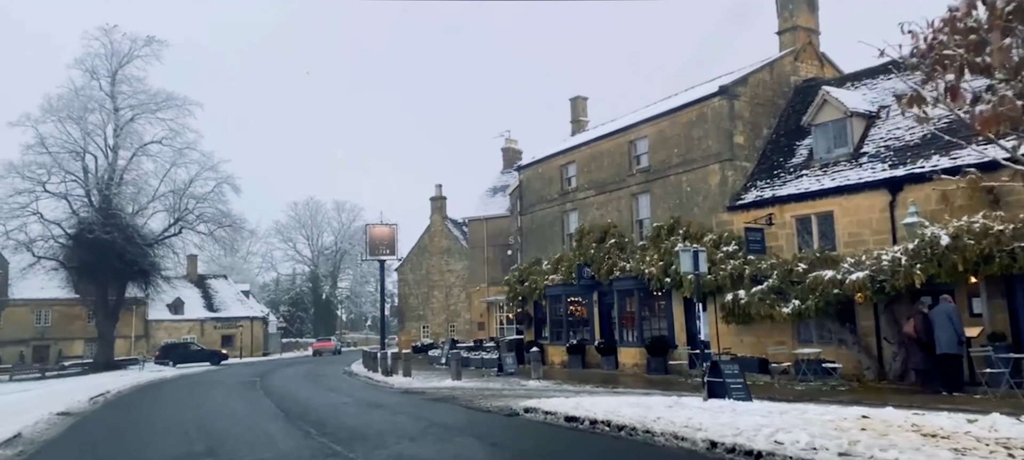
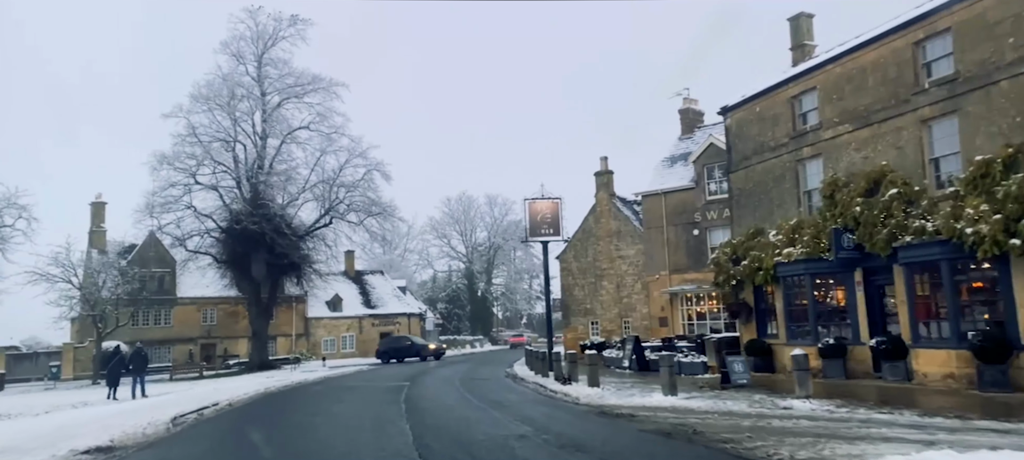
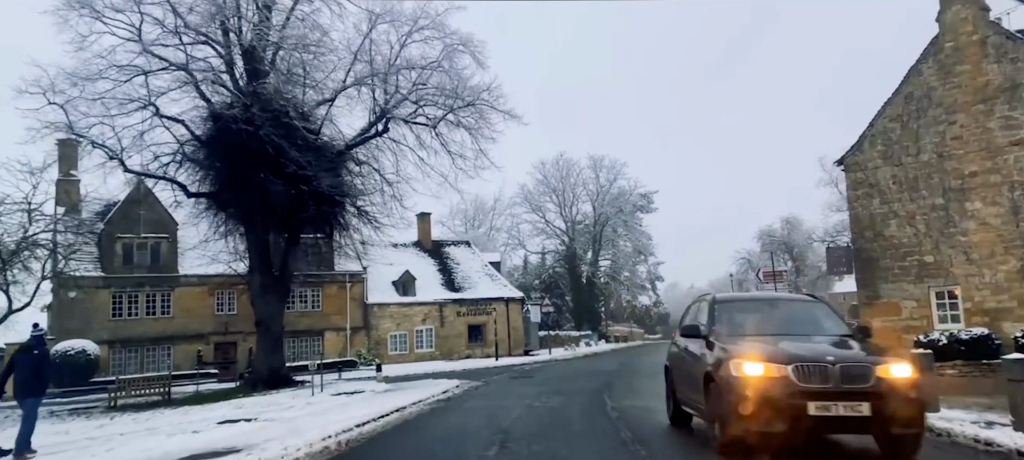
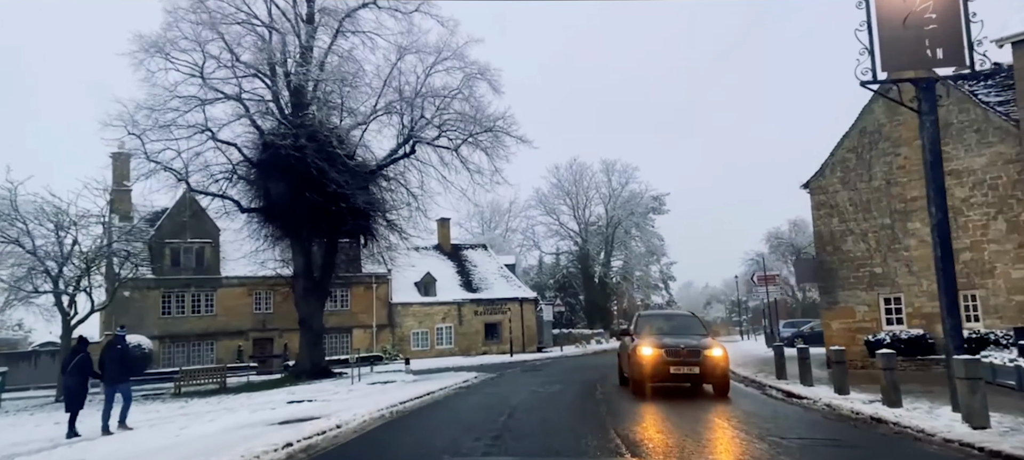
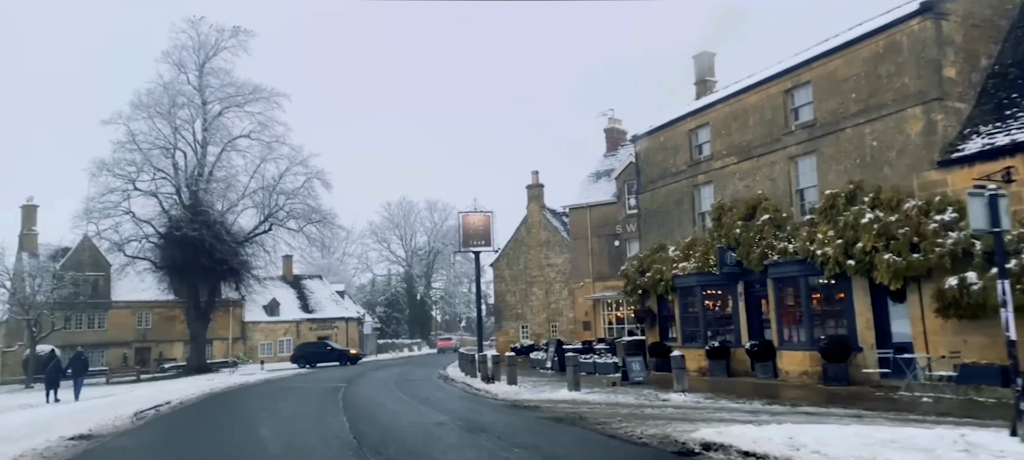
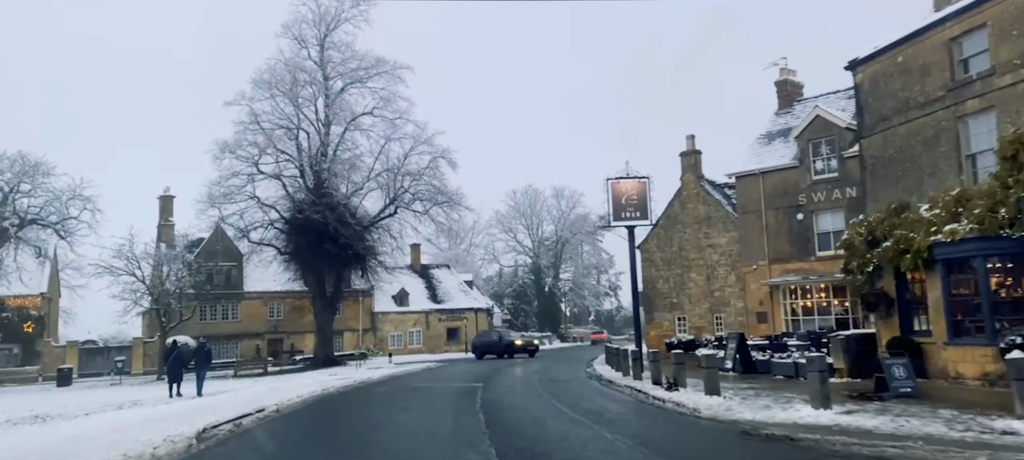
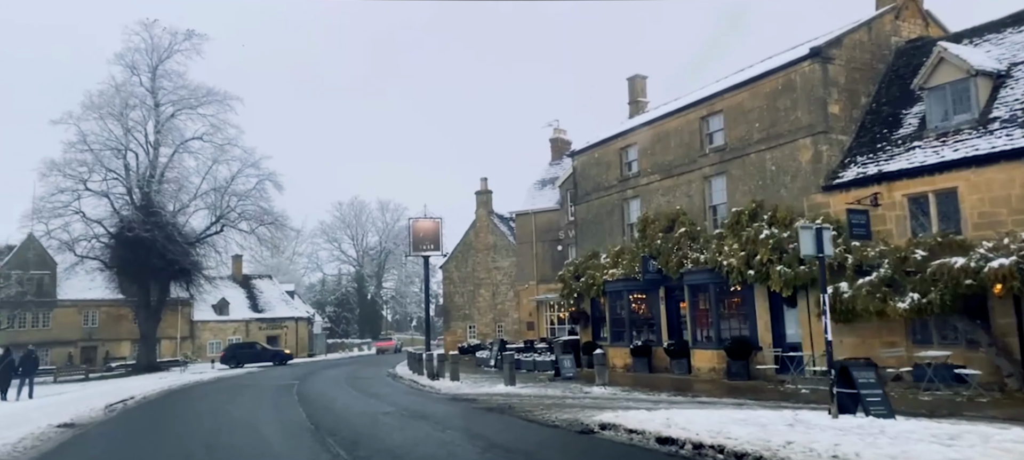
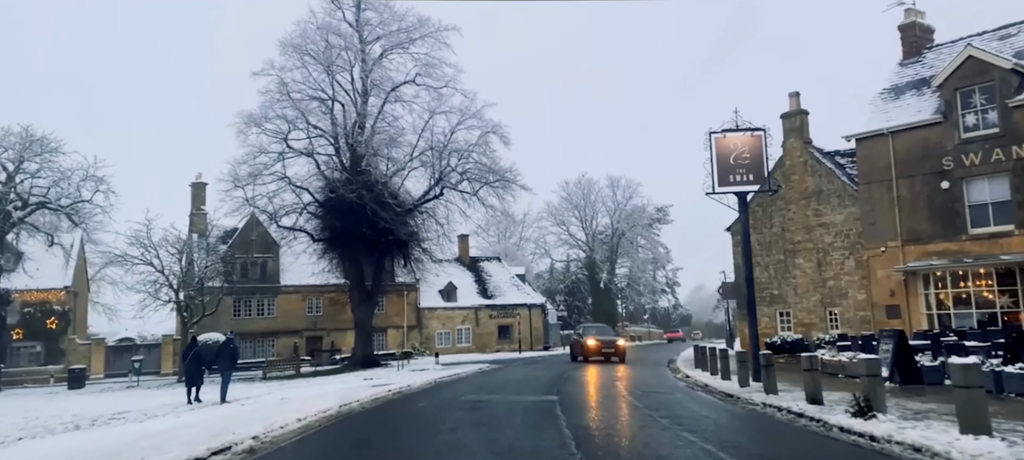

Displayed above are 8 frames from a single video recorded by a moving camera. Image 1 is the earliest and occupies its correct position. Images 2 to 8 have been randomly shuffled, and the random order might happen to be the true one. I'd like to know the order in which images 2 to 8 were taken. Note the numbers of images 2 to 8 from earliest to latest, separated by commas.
7, 5, 2, 6, 8, 4, 3
